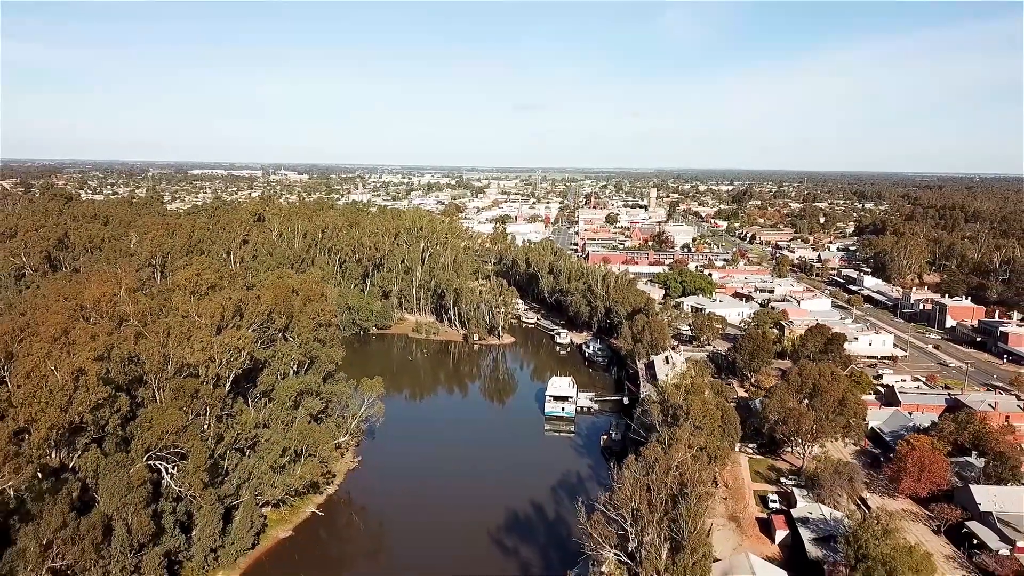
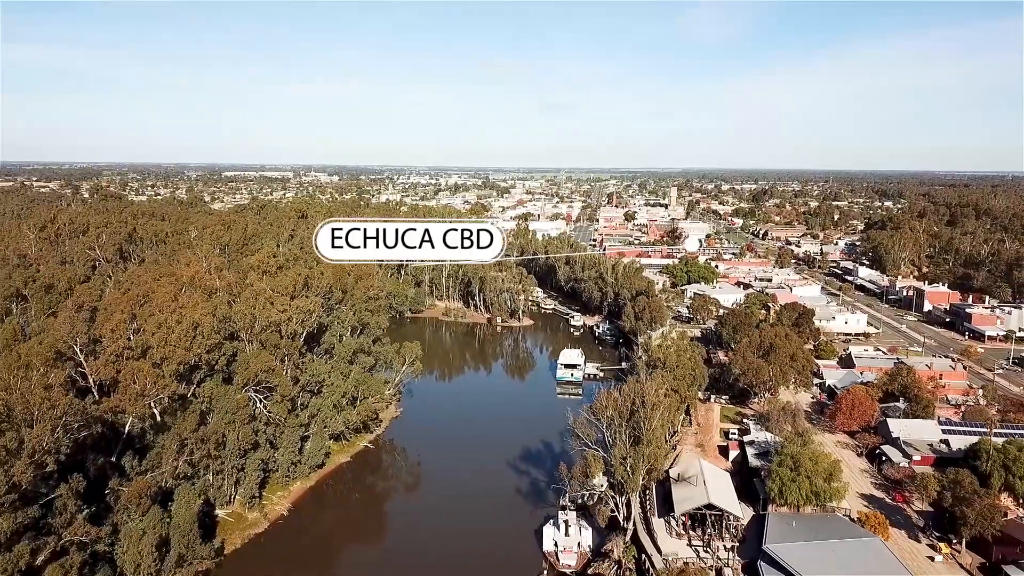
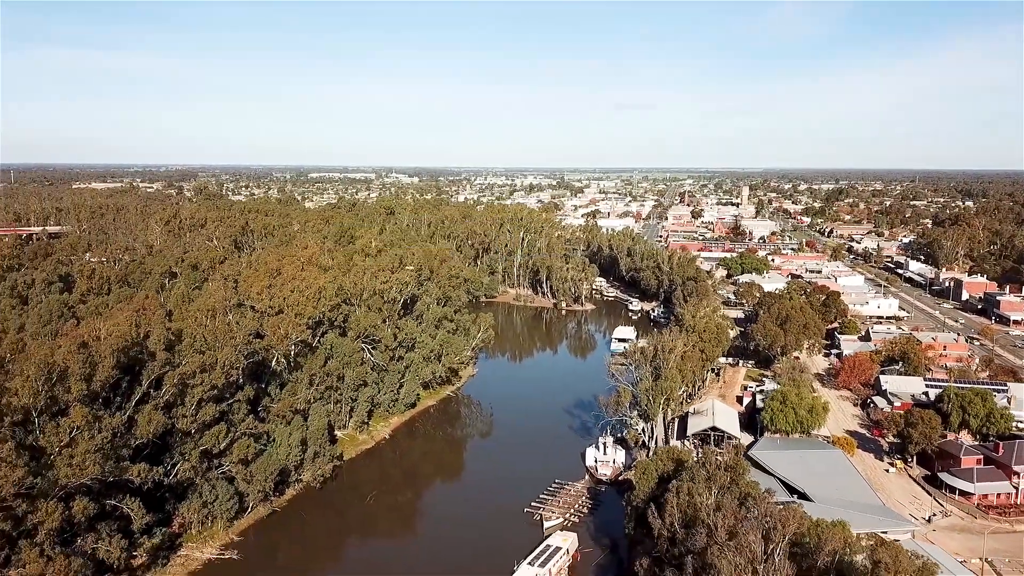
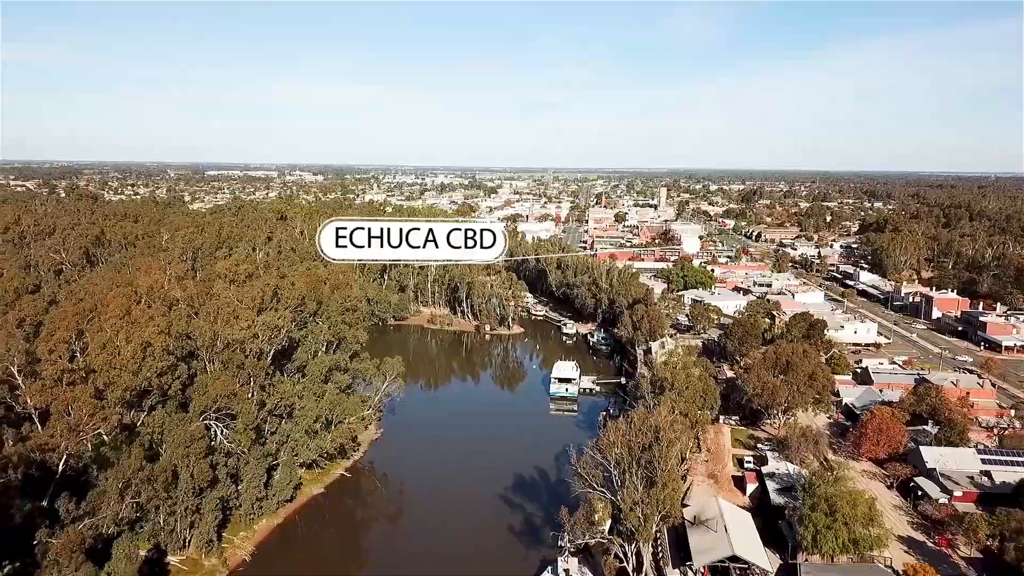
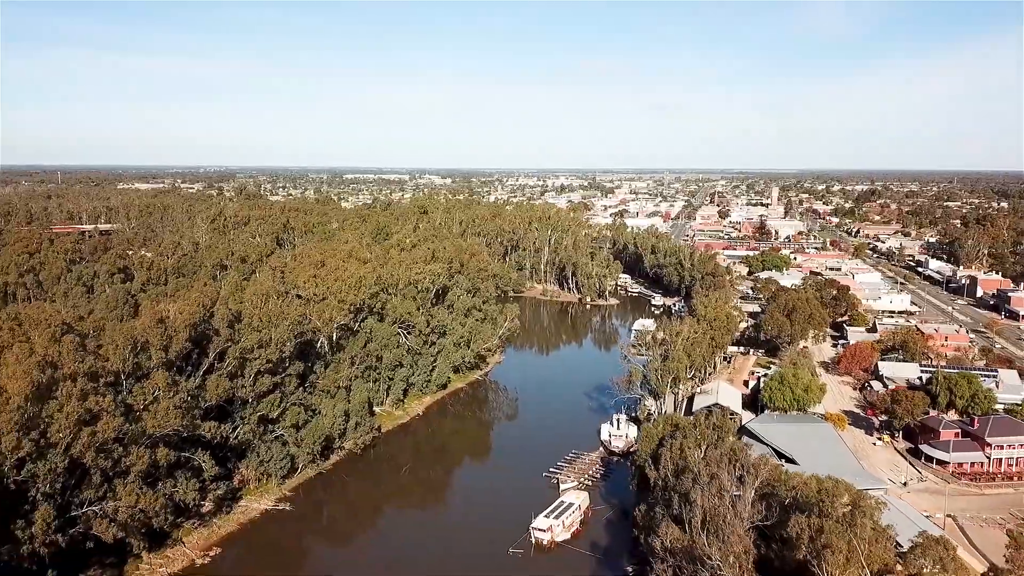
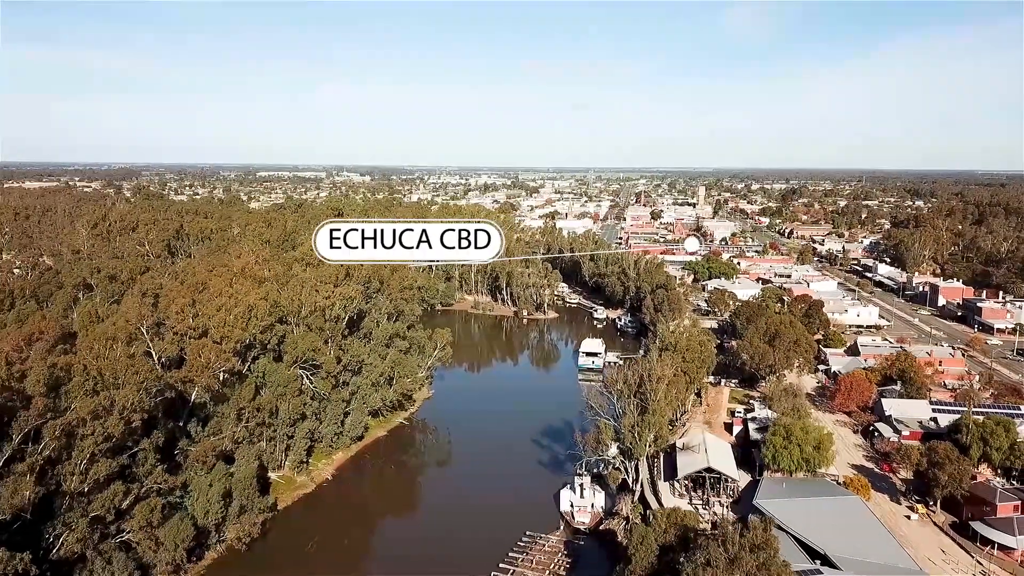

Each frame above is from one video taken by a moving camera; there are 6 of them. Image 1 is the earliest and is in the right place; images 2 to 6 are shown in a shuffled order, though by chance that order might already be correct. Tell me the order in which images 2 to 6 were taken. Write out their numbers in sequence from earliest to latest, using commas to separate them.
4, 2, 6, 3, 5
